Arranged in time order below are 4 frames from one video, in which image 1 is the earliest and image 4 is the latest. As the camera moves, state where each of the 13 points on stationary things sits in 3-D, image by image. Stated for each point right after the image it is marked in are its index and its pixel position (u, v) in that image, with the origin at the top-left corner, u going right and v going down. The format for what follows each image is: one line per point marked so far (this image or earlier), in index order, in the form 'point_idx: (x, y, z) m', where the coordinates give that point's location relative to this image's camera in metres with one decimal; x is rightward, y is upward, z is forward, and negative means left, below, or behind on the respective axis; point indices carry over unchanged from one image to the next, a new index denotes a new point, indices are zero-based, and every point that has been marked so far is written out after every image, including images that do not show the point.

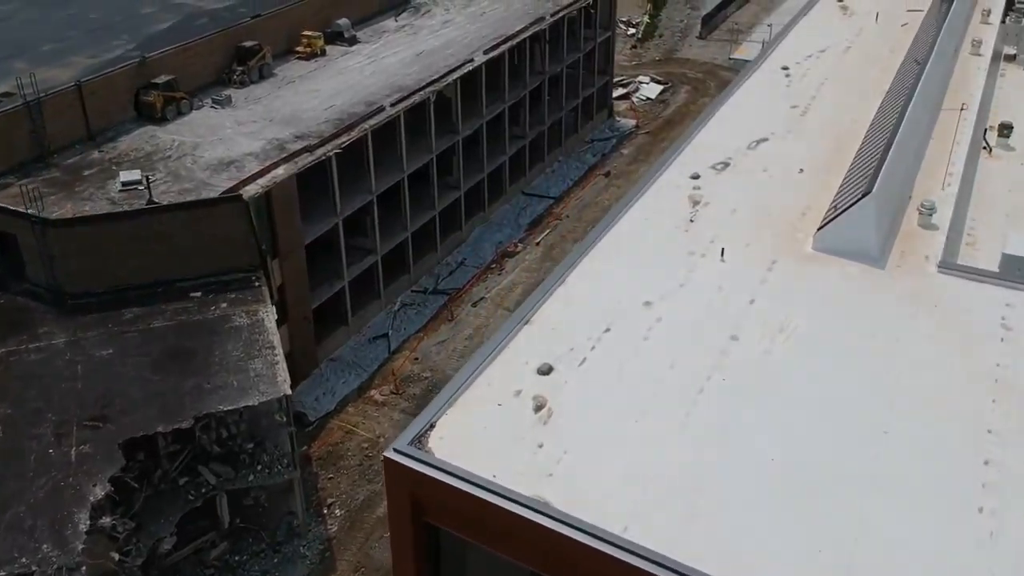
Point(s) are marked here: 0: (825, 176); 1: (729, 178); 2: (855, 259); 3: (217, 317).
0: (+6.0, +2.1, +19.2) m
1: (+4.1, +2.1, +19.2) m
2: (+5.5, +0.4, +16.1) m
3: (-5.5, -0.5, +19.0) m
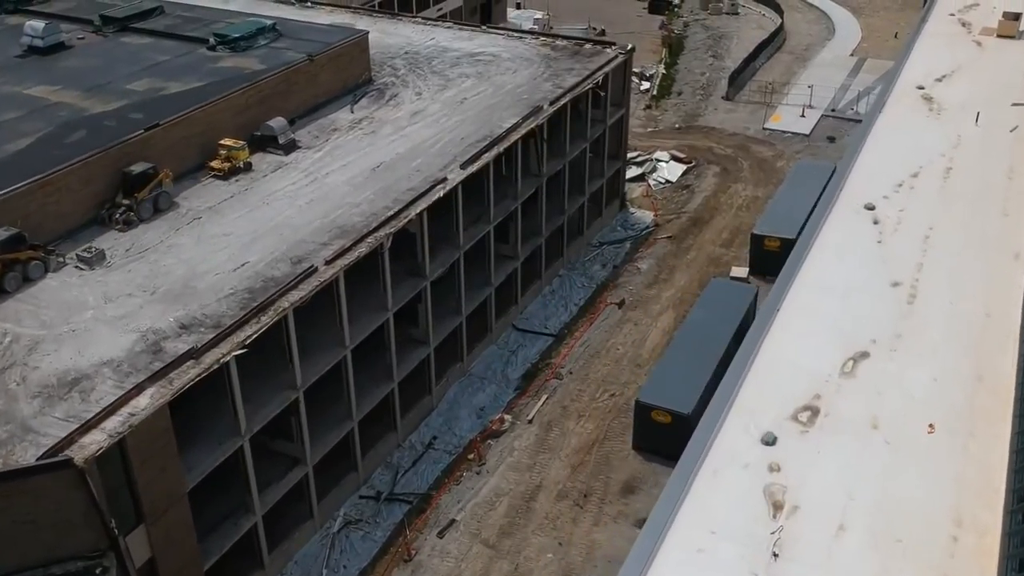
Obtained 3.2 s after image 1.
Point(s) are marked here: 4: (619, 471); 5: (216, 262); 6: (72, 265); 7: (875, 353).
0: (+5.6, -1.9, +12.4) m
1: (+3.8, -1.9, +12.3) m
2: (+5.1, -3.5, +9.3) m
3: (-5.9, -4.5, +12.2) m
4: (+2.1, -3.6, +19.7) m
5: (-5.2, +0.4, +17.7) m
6: (-7.6, +0.4, +17.5) m
7: (+5.1, -0.9, +14.1) m
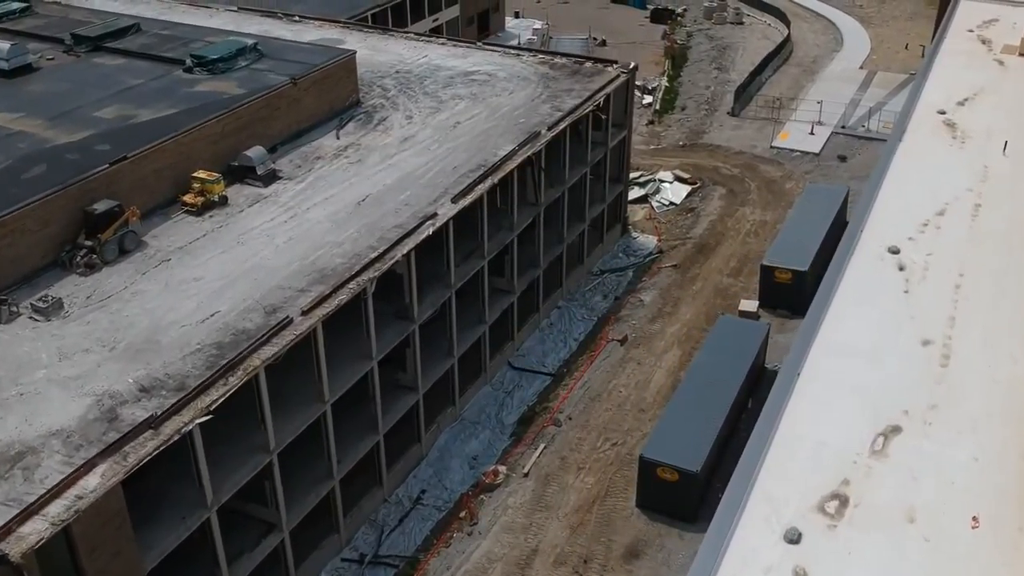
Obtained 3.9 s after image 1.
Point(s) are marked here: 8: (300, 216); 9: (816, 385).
0: (+5.5, -2.7, +10.9) m
1: (+3.7, -2.7, +10.9) m
2: (+5.0, -4.4, +7.9) m
3: (-6.0, -5.3, +10.8) m
4: (+2.0, -4.4, +18.2) m
5: (-5.3, -0.4, +16.3) m
6: (-7.7, -0.4, +16.0) m
7: (+4.9, -1.8, +12.6) m
8: (-4.1, +1.4, +19.4) m
9: (+4.0, -1.3, +13.4) m
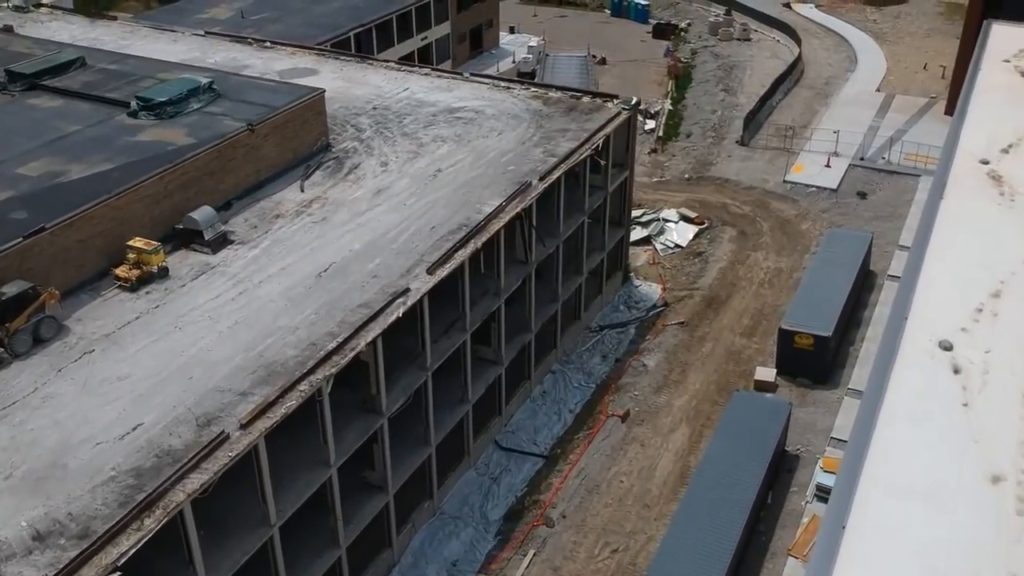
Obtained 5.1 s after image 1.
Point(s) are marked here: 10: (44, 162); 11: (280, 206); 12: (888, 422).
0: (+5.2, -4.1, +8.3) m
1: (+3.4, -4.2, +8.3) m
2: (+4.7, -5.8, +5.2) m
3: (-6.3, -6.8, +8.1) m
4: (+1.7, -5.8, +15.6) m
5: (-5.5, -1.8, +13.6) m
6: (-8.0, -1.9, +13.4) m
7: (+4.7, -3.2, +10.0) m
8: (-4.3, -0.1, +16.8) m
9: (+3.8, -2.7, +10.8) m
10: (-8.4, +2.2, +18.1) m
11: (-4.5, +1.6, +19.6) m
12: (+4.7, -1.7, +12.6) m
